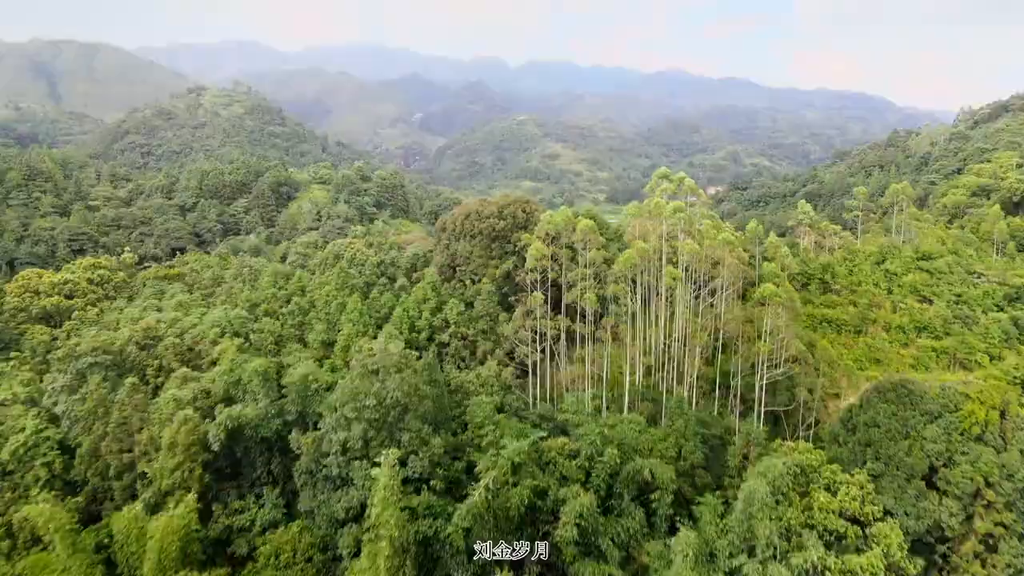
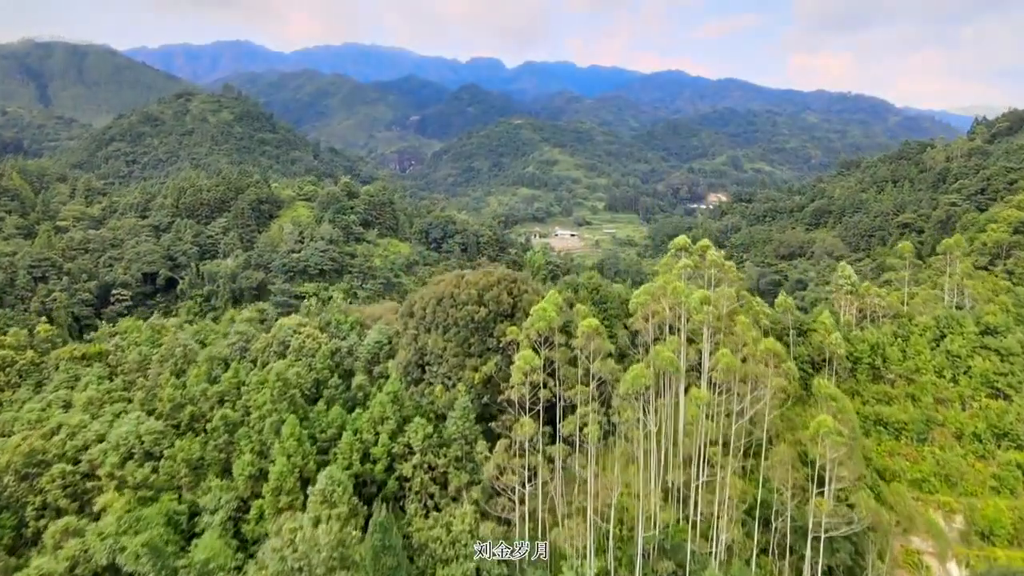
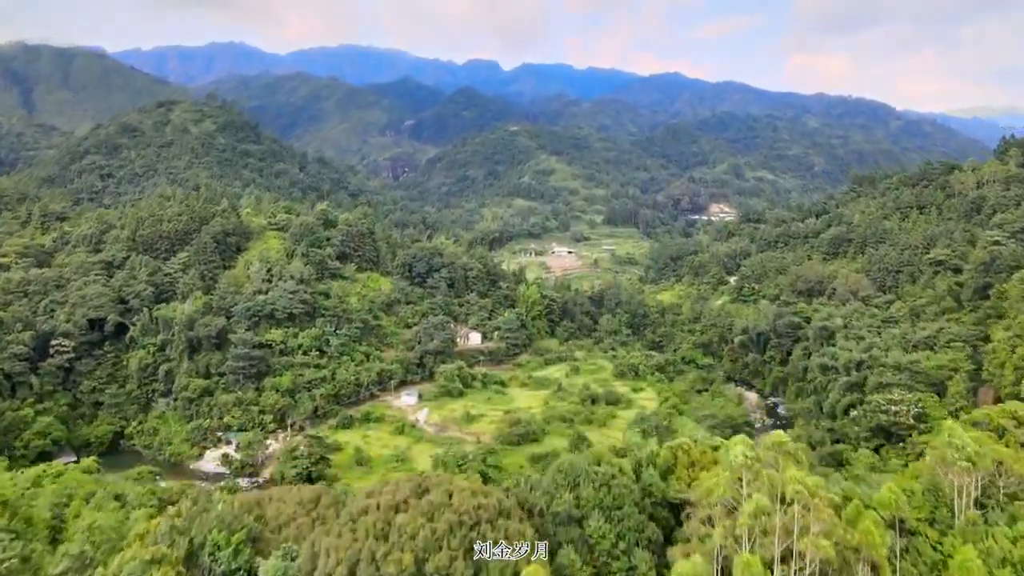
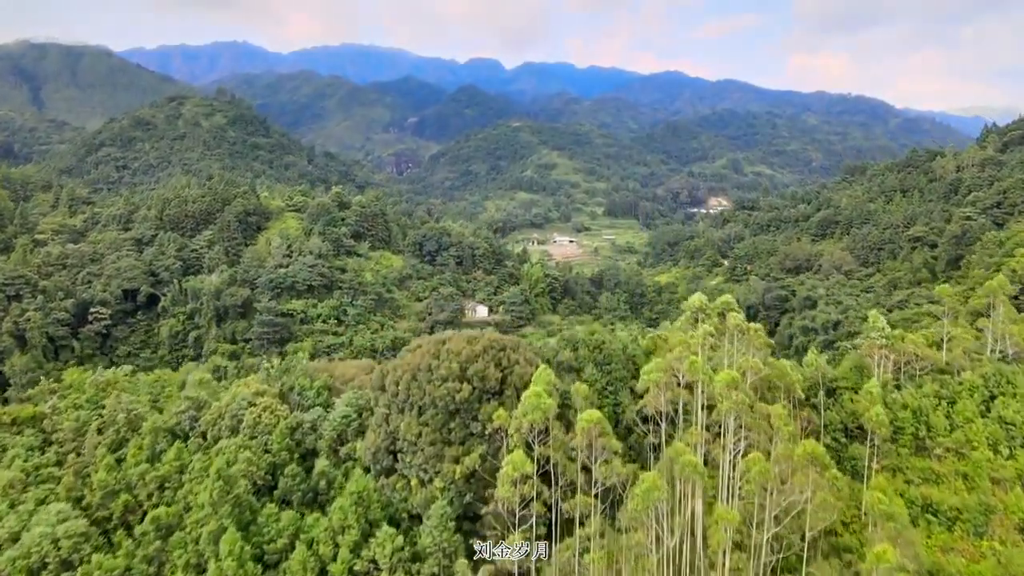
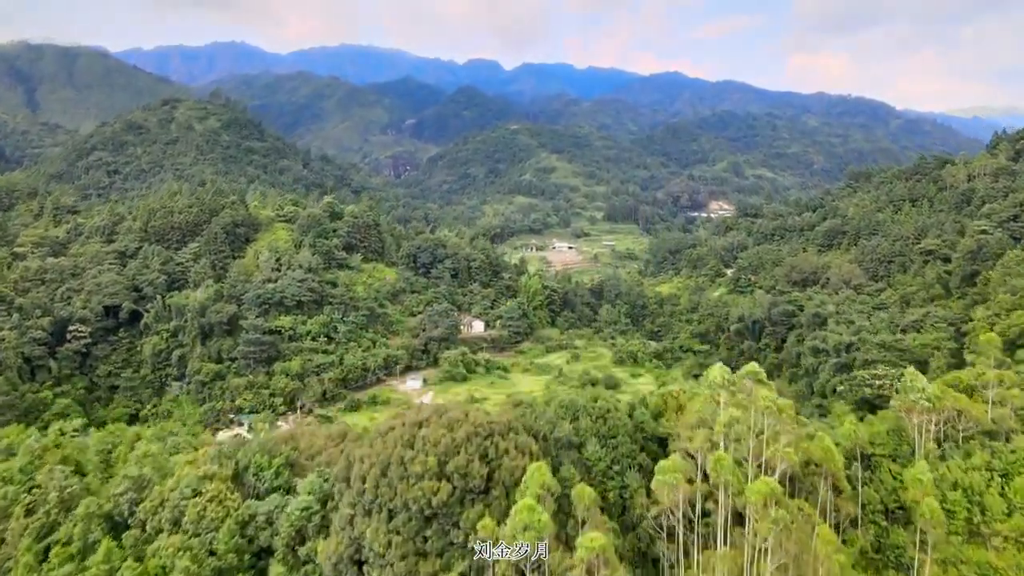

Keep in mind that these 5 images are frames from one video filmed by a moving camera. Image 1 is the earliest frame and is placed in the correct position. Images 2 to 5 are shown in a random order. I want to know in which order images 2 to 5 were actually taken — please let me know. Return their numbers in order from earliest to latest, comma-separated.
2, 4, 5, 3
